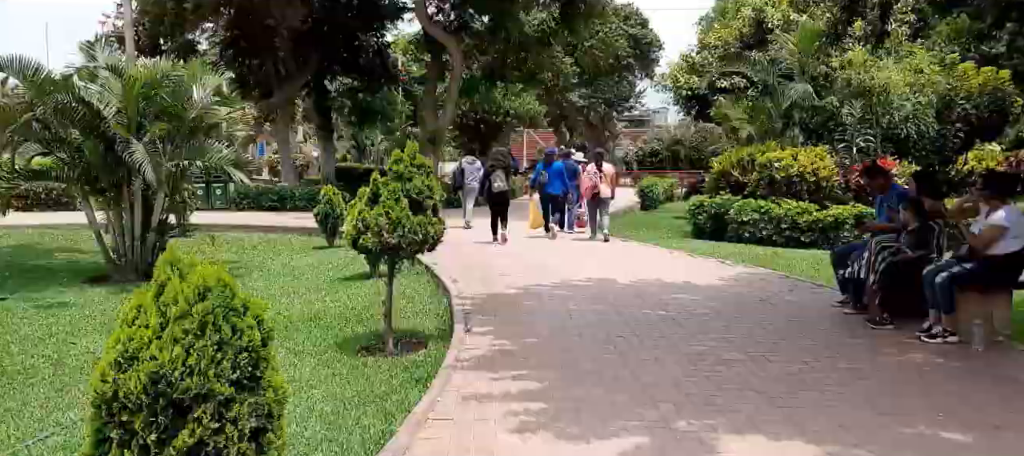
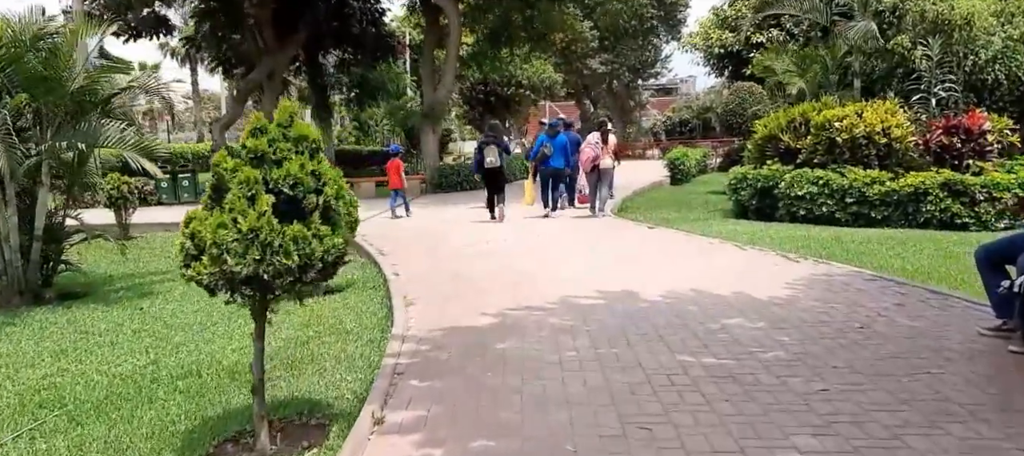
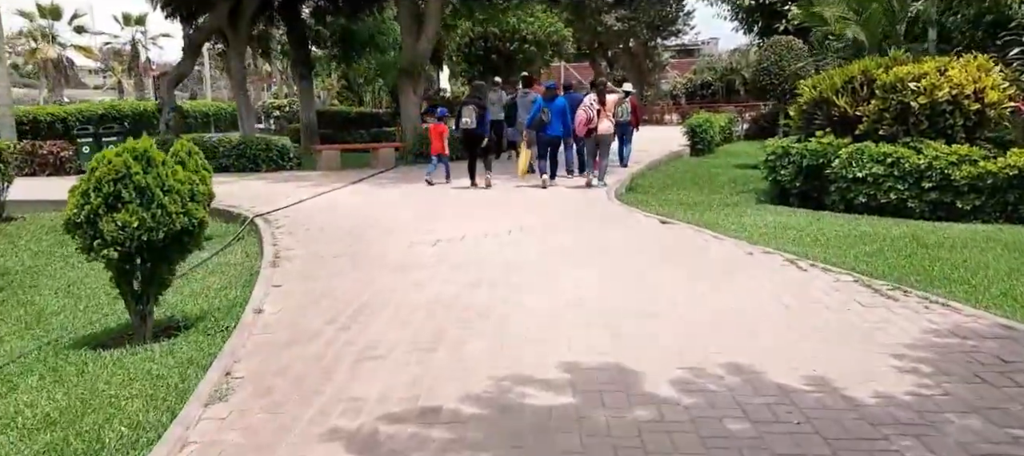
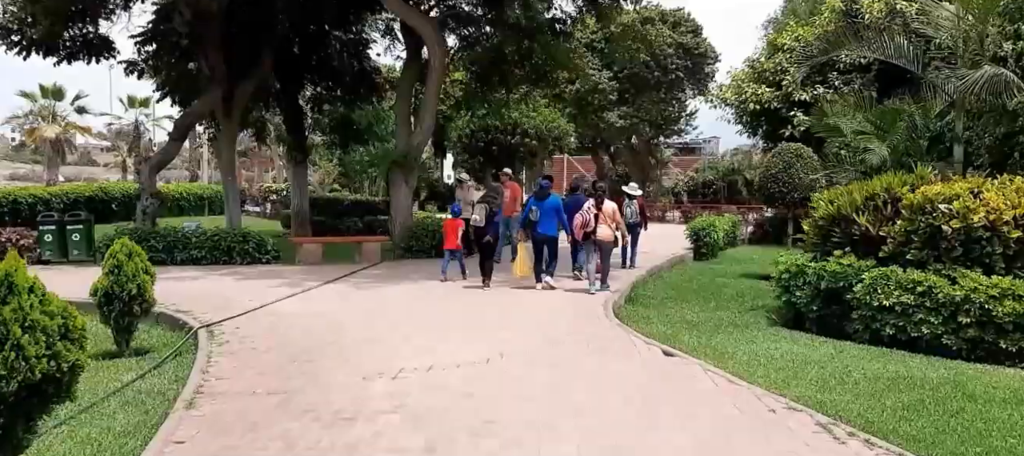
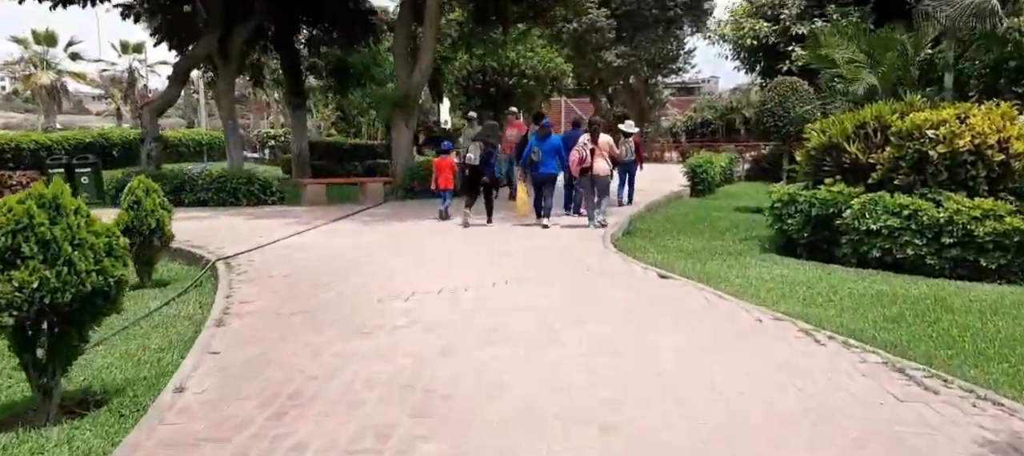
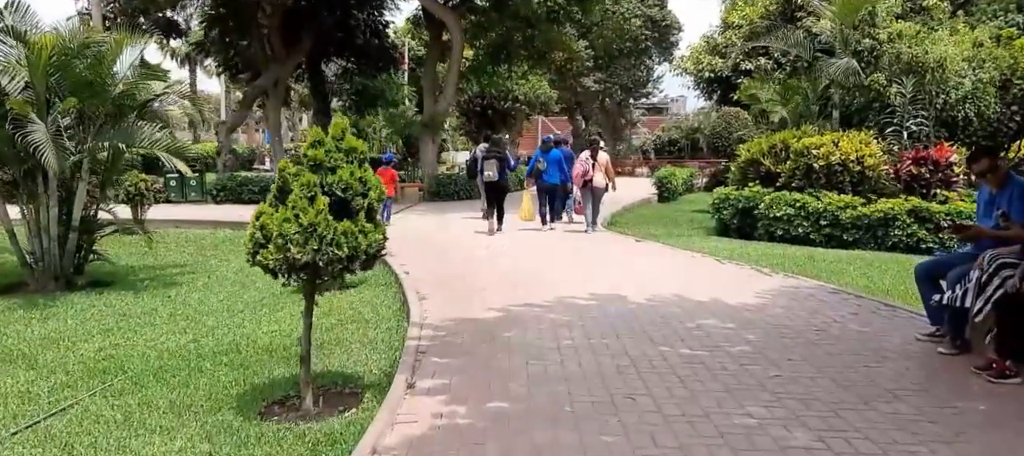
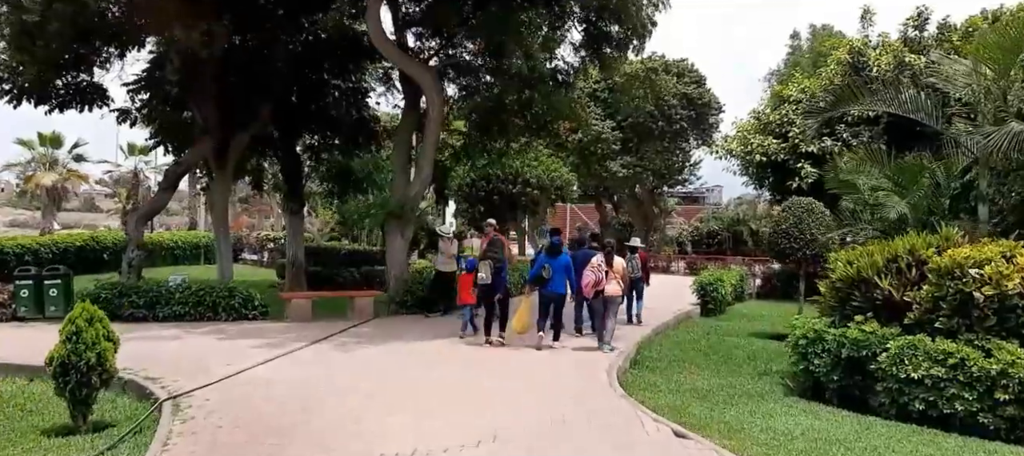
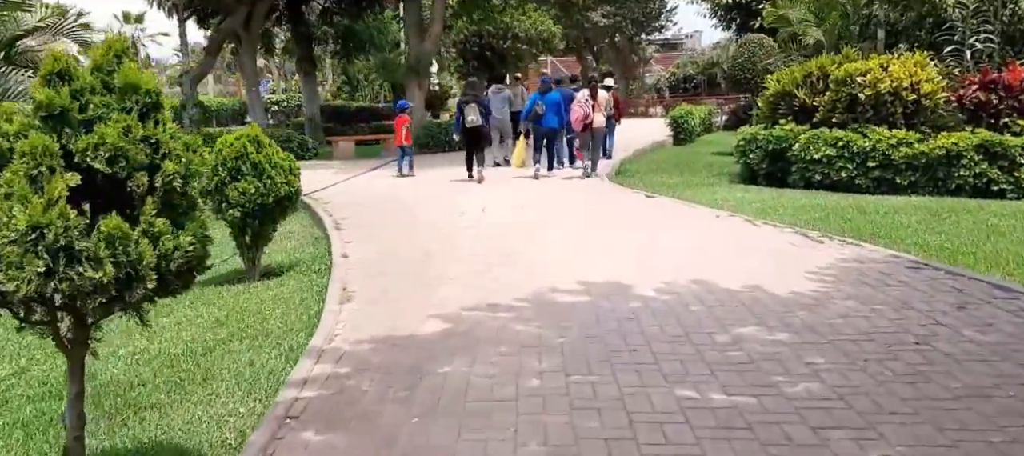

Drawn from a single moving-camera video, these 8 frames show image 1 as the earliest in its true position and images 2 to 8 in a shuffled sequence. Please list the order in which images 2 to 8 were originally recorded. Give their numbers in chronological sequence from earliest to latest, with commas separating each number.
6, 2, 8, 3, 5, 4, 7
